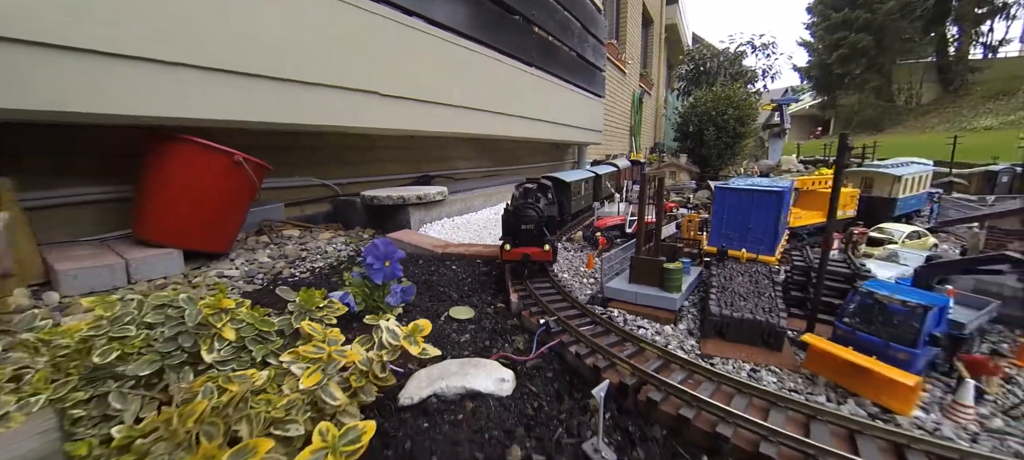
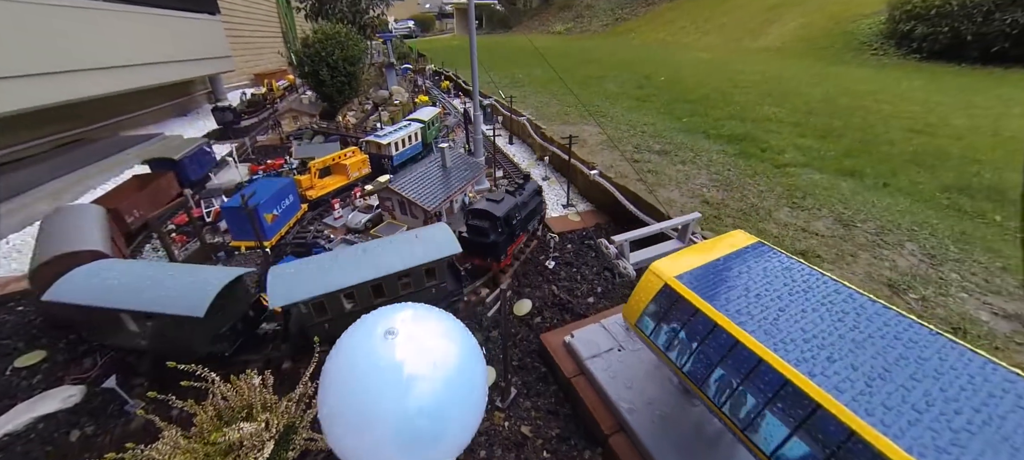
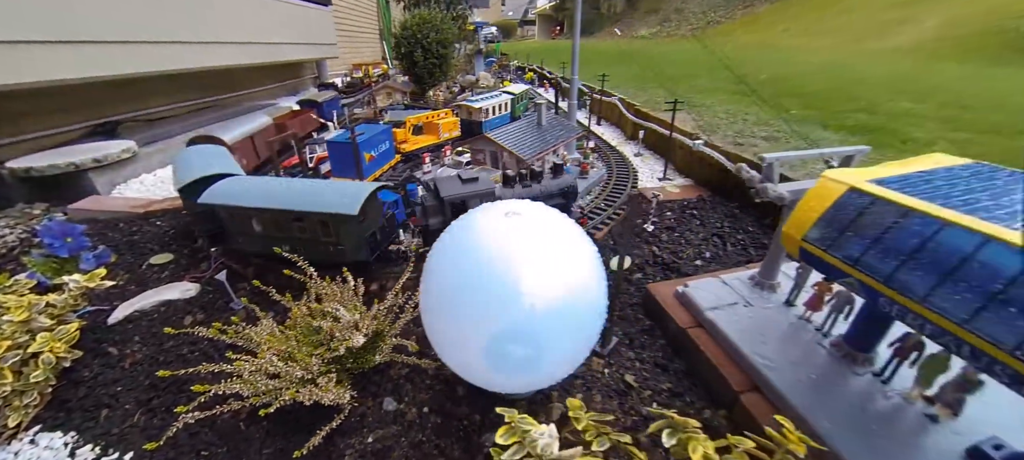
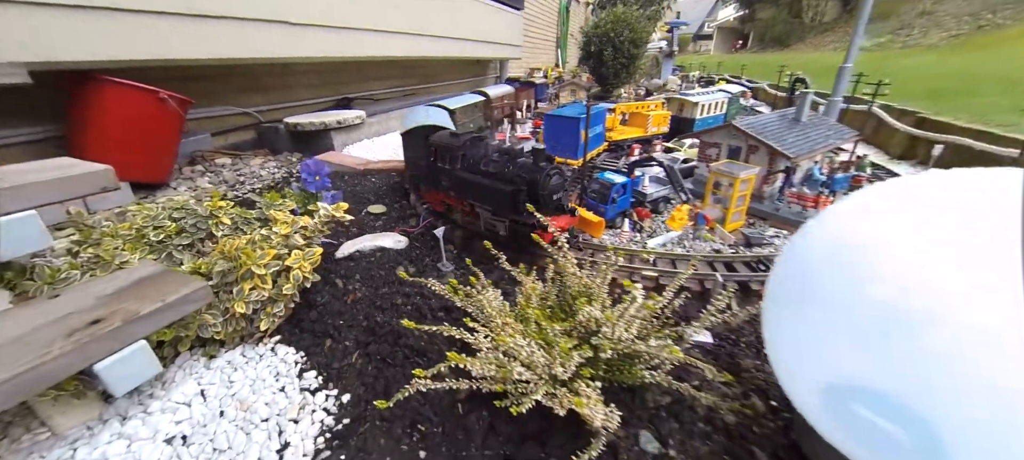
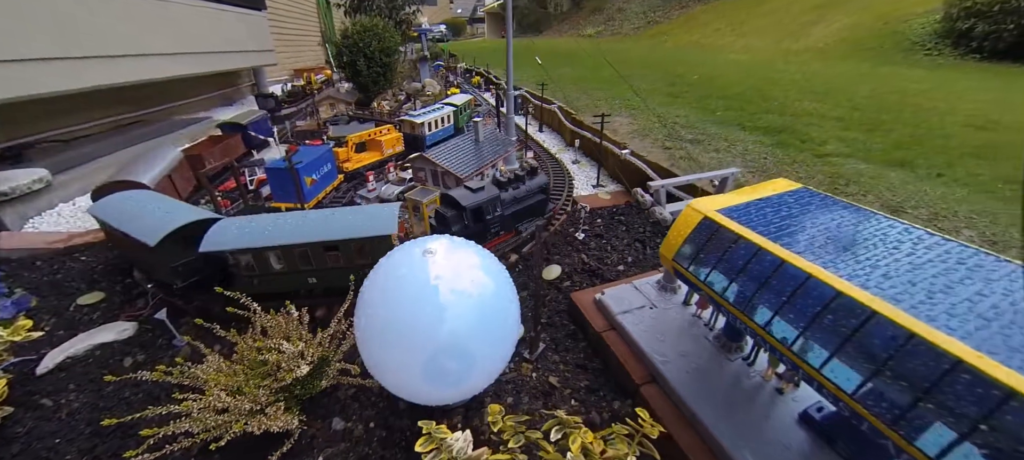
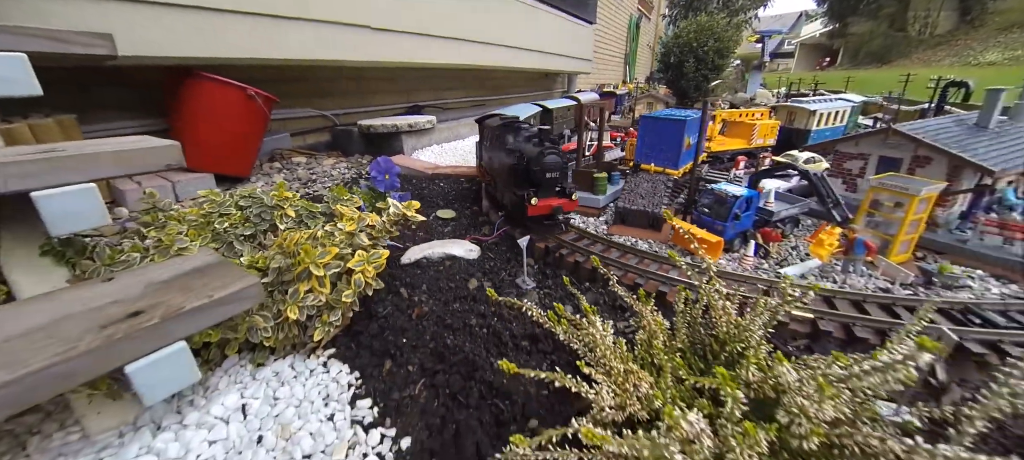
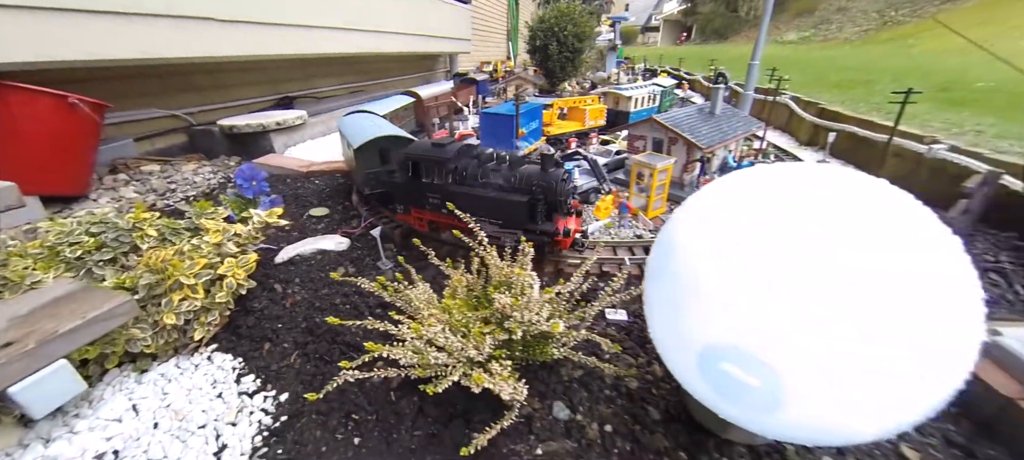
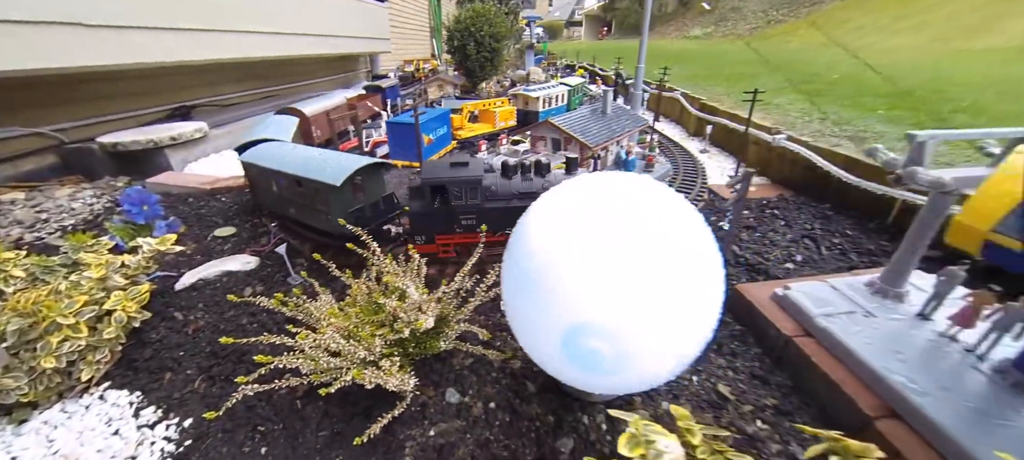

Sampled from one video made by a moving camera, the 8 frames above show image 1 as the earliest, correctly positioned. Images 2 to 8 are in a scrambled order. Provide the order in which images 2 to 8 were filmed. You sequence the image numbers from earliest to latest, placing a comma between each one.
6, 4, 7, 8, 3, 5, 2
